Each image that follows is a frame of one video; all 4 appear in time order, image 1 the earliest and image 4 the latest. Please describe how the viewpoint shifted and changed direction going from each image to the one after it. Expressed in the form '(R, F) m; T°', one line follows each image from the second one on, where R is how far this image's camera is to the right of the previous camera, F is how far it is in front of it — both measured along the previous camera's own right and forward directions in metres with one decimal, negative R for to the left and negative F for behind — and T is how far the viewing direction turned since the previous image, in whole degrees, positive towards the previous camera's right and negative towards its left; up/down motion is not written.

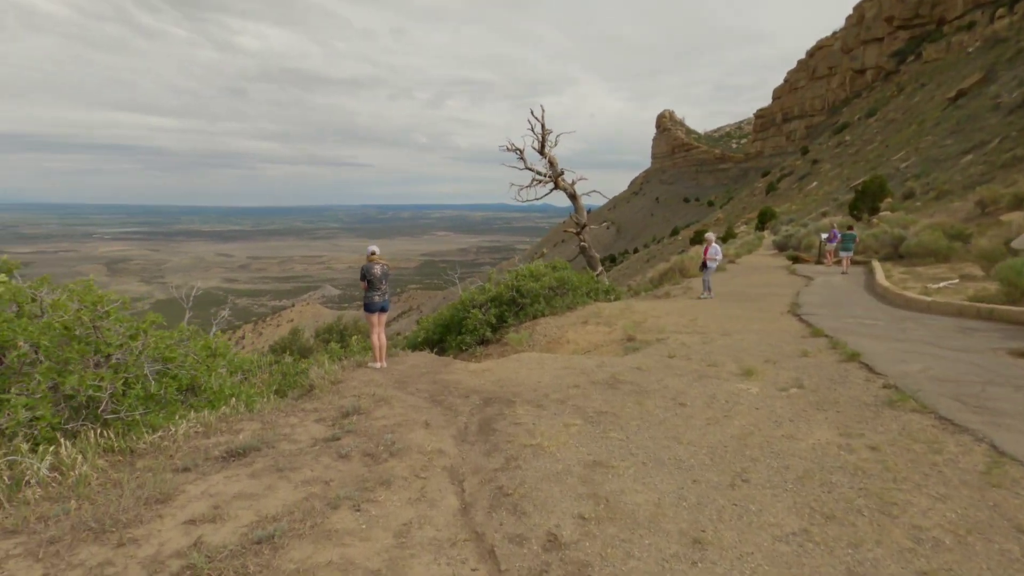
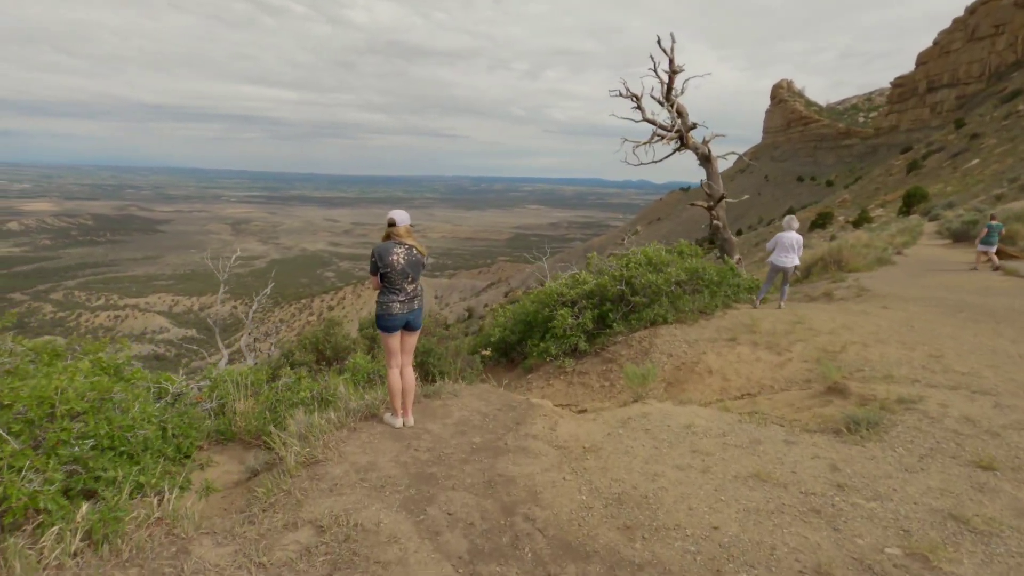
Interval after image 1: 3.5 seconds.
(-0.3, +3.0) m; -9°
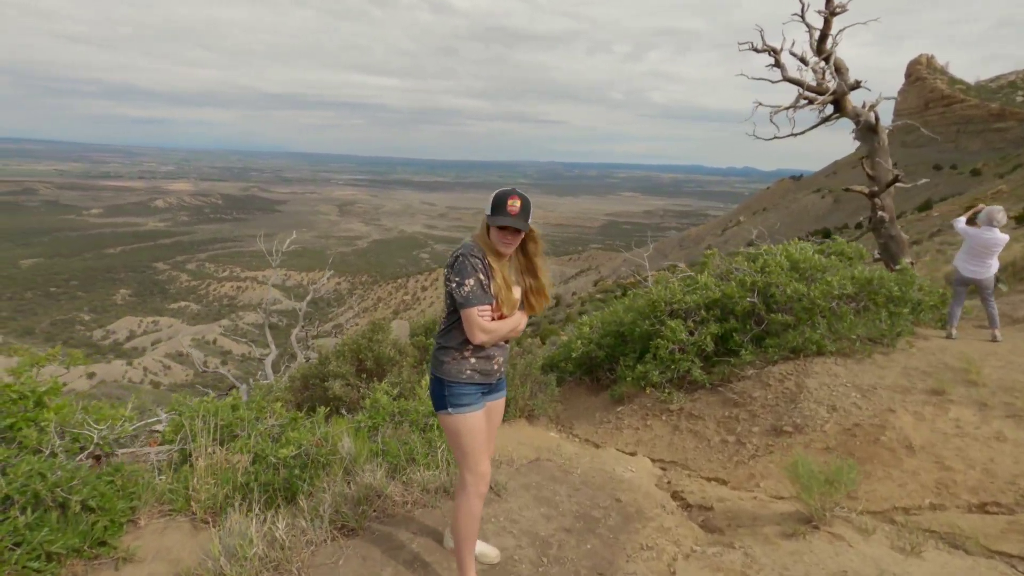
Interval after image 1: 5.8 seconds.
(0.0, +1.8) m; -9°
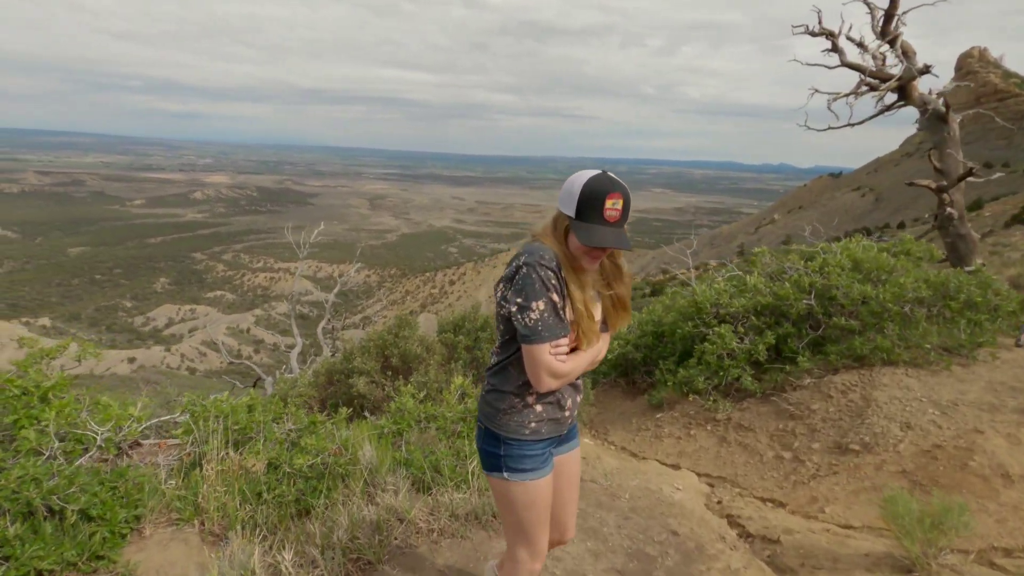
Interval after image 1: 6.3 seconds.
(-0.1, +0.4) m; -3°
